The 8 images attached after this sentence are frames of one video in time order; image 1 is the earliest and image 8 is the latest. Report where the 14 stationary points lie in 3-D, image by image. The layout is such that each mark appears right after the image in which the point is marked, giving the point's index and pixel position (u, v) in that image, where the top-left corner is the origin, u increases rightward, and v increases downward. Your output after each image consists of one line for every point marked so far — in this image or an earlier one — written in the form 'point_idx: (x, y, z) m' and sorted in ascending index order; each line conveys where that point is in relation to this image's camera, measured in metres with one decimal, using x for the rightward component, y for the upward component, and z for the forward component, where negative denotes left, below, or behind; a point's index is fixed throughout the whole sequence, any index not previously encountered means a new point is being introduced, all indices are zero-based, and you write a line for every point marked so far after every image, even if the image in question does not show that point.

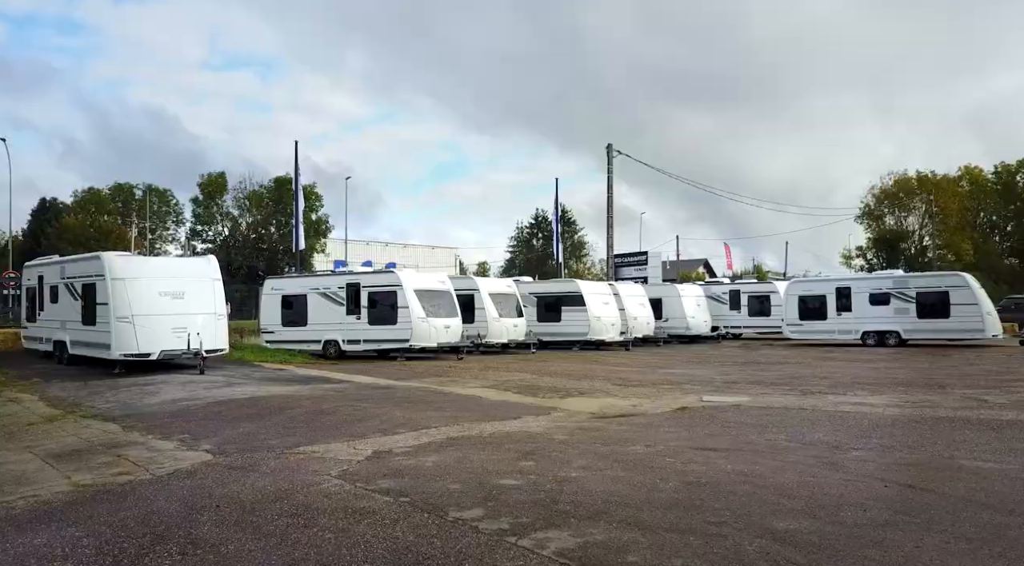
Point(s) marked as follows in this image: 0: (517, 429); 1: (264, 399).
0: (+0.1, -1.8, +9.6) m
1: (-4.0, -1.9, +12.9) m
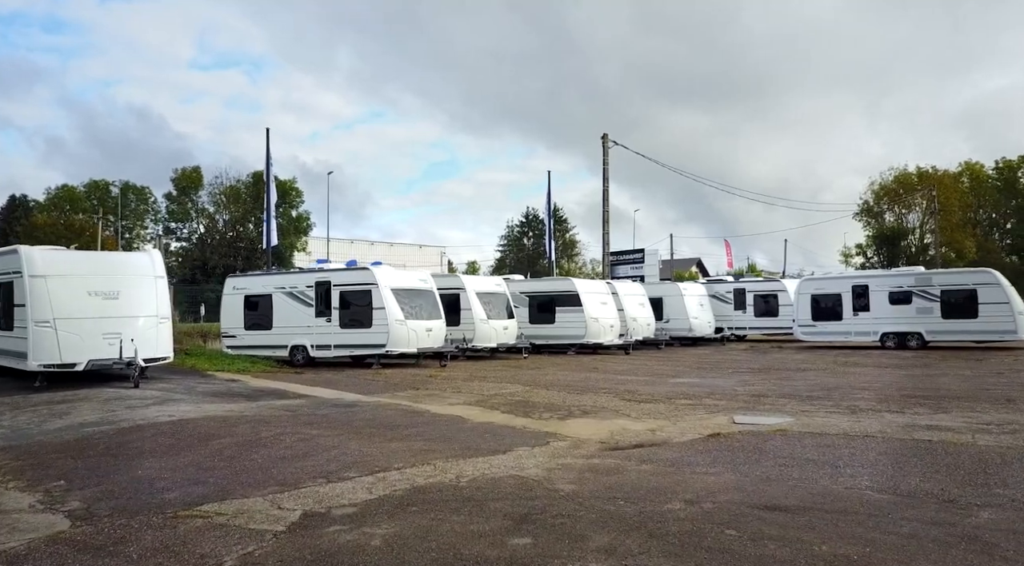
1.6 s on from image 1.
0: (-0.1, -1.7, +7.2) m
1: (-4.1, -1.8, +10.4) m
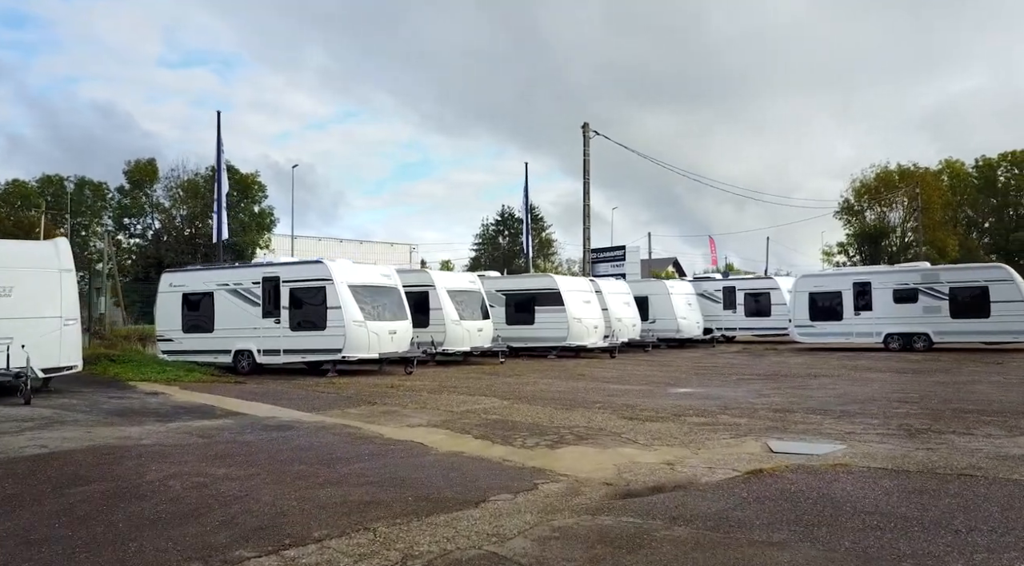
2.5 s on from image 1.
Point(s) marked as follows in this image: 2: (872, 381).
0: (-0.2, -1.6, +4.9) m
1: (-4.4, -1.7, +7.9) m
2: (+7.2, -2.0, +16.0) m
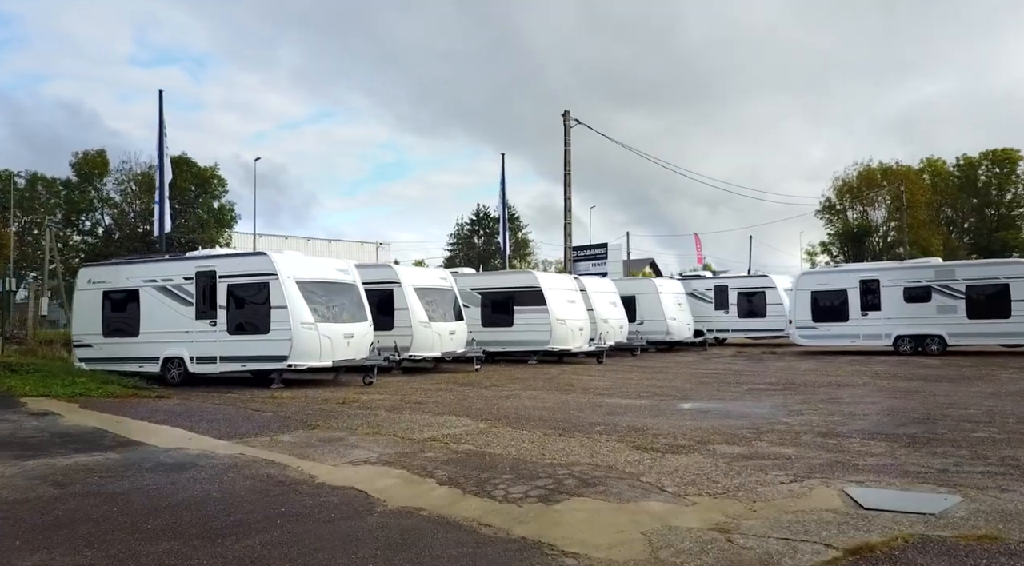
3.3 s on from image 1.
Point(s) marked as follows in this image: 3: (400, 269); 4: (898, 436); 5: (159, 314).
0: (-0.2, -1.5, +2.4) m
1: (-4.5, -1.6, +5.3) m
2: (+6.8, -1.9, +13.7) m
3: (-2.6, +0.3, +18.4) m
4: (+4.2, -1.7, +8.7) m
5: (-6.9, -0.6, +15.6) m
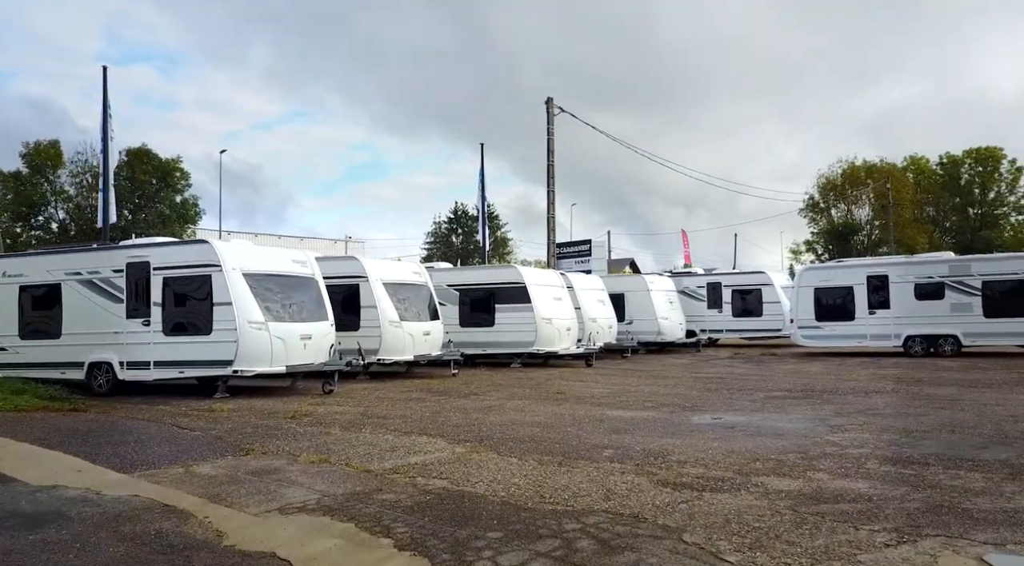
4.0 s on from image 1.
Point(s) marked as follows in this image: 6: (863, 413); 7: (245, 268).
0: (-0.2, -1.4, +0.4) m
1: (-4.5, -1.5, +3.2) m
2: (+6.5, -1.7, +12.0) m
3: (-3.0, +0.4, +16.4) m
4: (+4.1, -1.5, +6.8) m
5: (-7.2, -0.5, +13.5) m
6: (+4.6, -1.7, +10.4) m
7: (-4.3, +0.3, +13.0) m
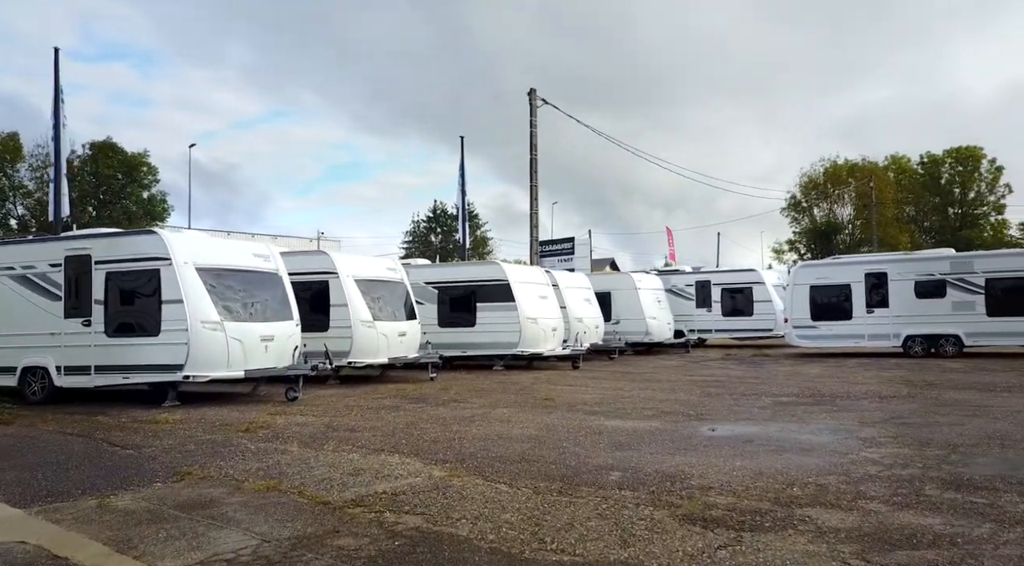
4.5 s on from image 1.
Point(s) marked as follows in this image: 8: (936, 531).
0: (-0.1, -1.3, -0.8) m
1: (-4.5, -1.4, +1.9) m
2: (+6.3, -1.7, +10.9) m
3: (-3.3, +0.5, +15.1) m
4: (+4.0, -1.5, +5.7) m
5: (-7.4, -0.4, +12.1) m
6: (+4.4, -1.6, +9.3) m
7: (-4.6, +0.3, +11.7) m
8: (+2.5, -1.5, +4.7) m
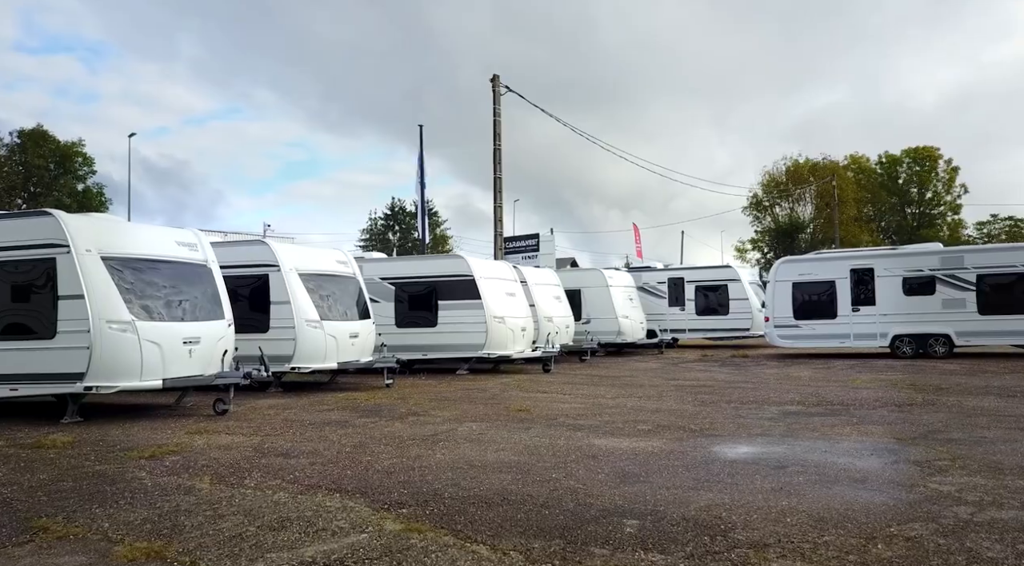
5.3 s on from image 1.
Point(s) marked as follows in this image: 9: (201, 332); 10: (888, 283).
0: (+0.1, -1.2, -2.4) m
1: (-4.4, -1.3, 0.0) m
2: (+6.0, -1.6, +9.6) m
3: (-3.8, +0.6, +13.2) m
4: (+3.9, -1.4, +4.3) m
5: (-7.8, -0.3, +10.0) m
6: (+4.1, -1.5, +7.9) m
7: (-5.0, +0.4, +9.8) m
8: (+2.5, -1.4, +3.2) m
9: (-4.1, -0.6, +10.4) m
10: (+9.3, 0.0, +19.8) m
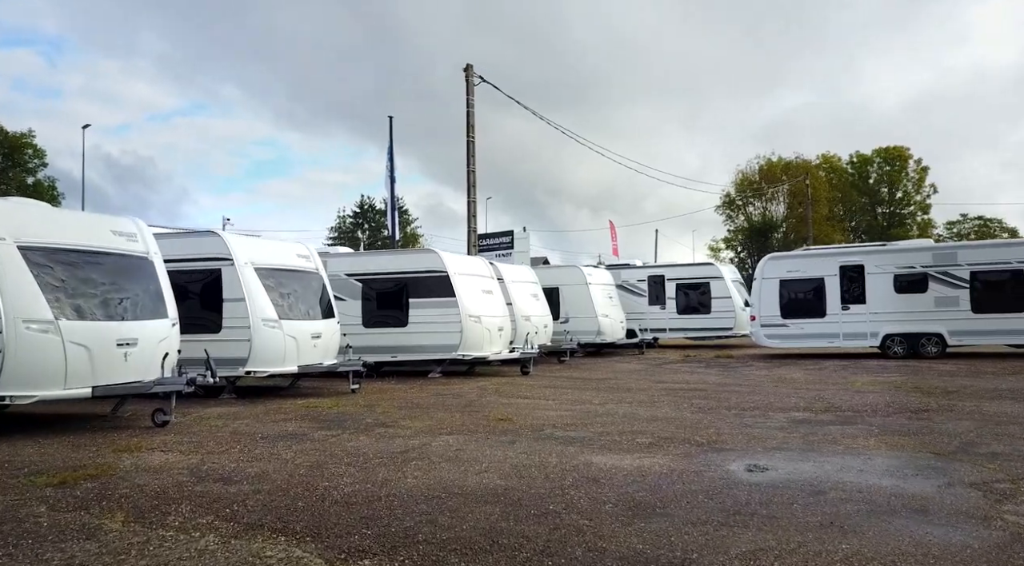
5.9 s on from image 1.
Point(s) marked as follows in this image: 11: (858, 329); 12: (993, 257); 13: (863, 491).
0: (+0.4, -1.1, -3.5) m
1: (-4.2, -1.2, -1.3) m
2: (+5.7, -1.5, +8.7) m
3: (-4.2, +0.7, +12.0) m
4: (+3.9, -1.3, +3.3) m
5: (-8.0, -0.2, +8.6) m
6: (+4.0, -1.5, +6.9) m
7: (-5.2, +0.5, +8.5) m
8: (+2.5, -1.3, +2.2) m
9: (-4.3, -0.6, +9.2) m
10: (+8.7, +0.1, +19.0) m
11: (+8.3, -1.1, +19.2) m
12: (+10.9, +0.6, +18.1) m
13: (+2.5, -1.4, +5.5) m
